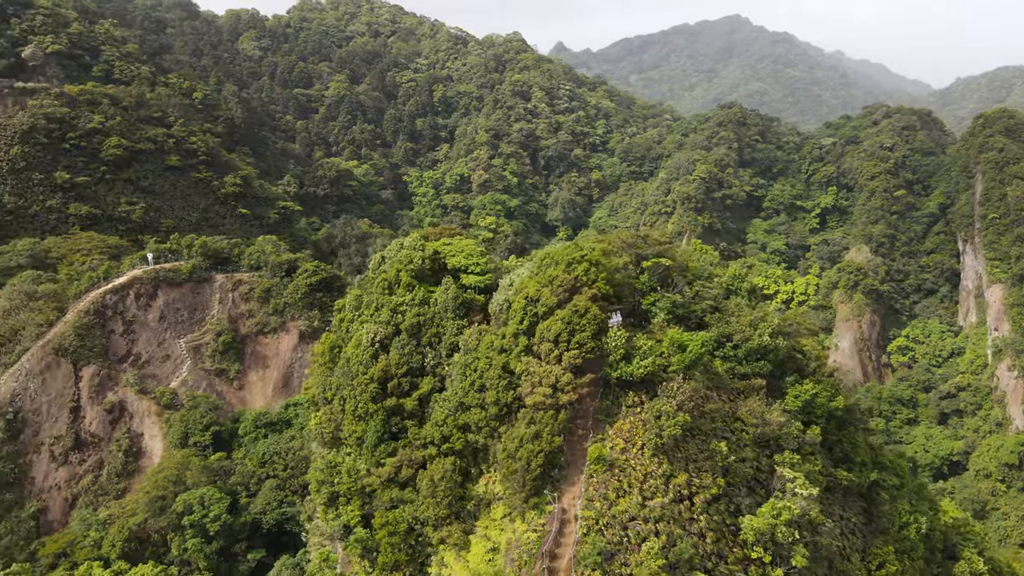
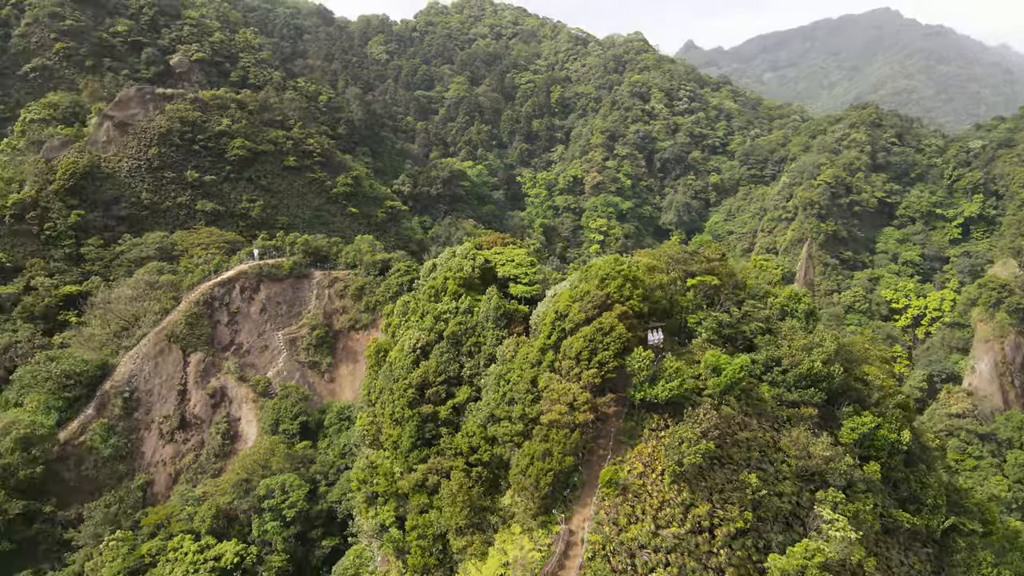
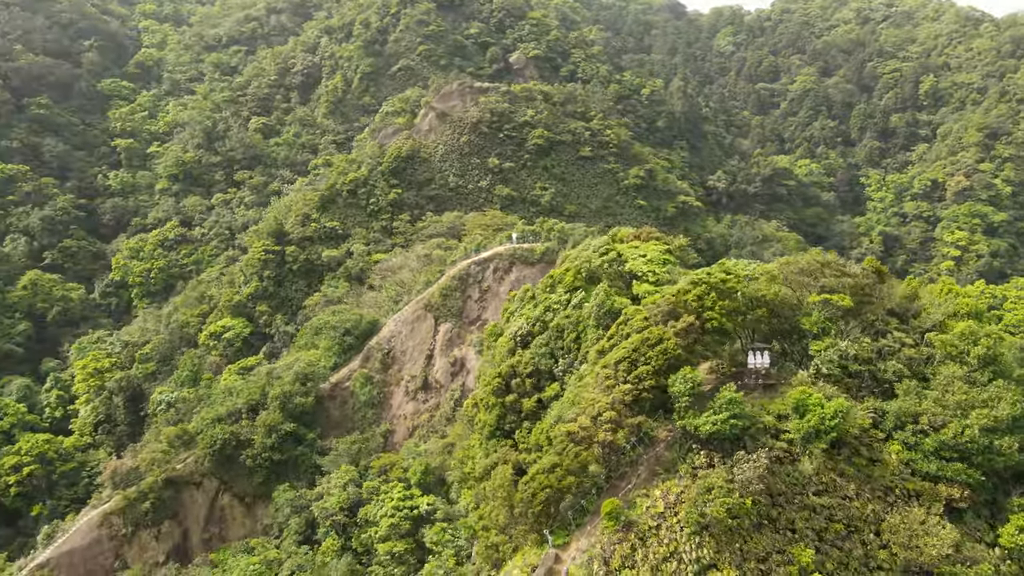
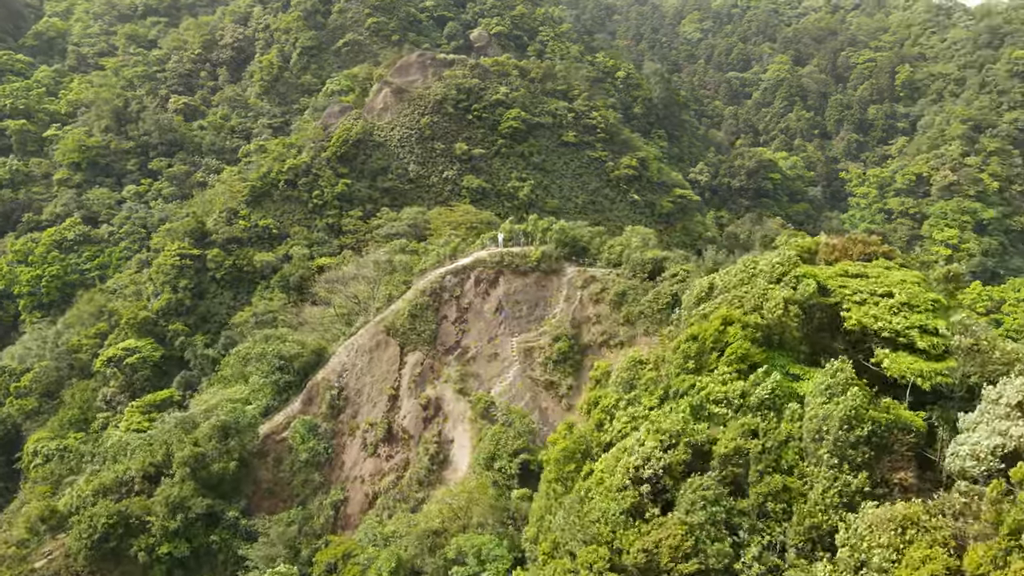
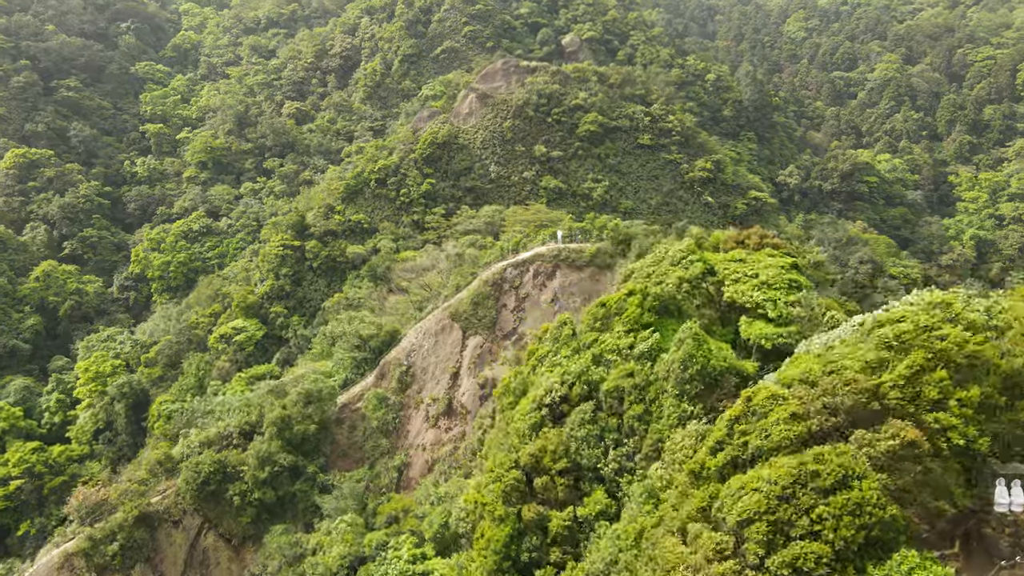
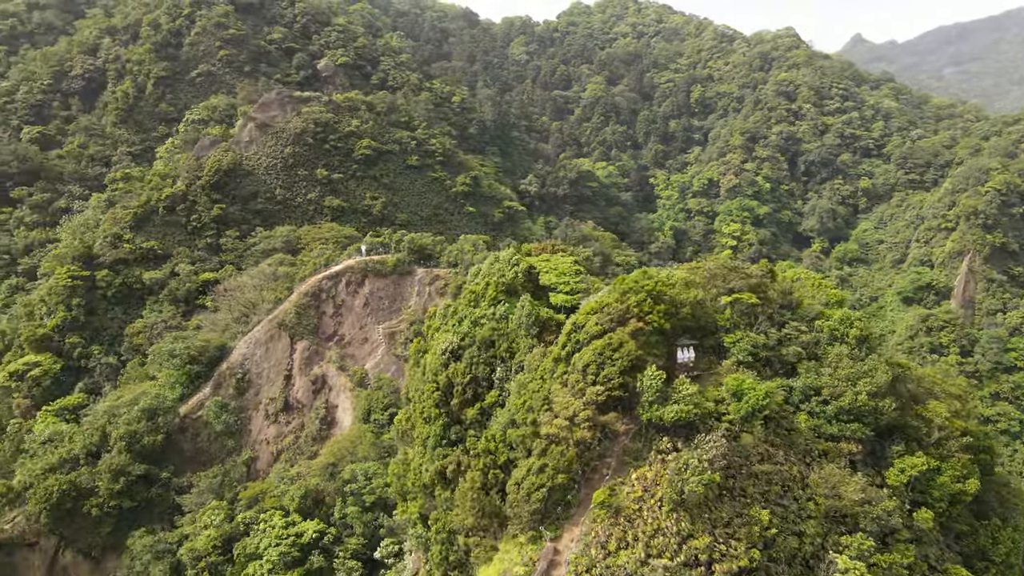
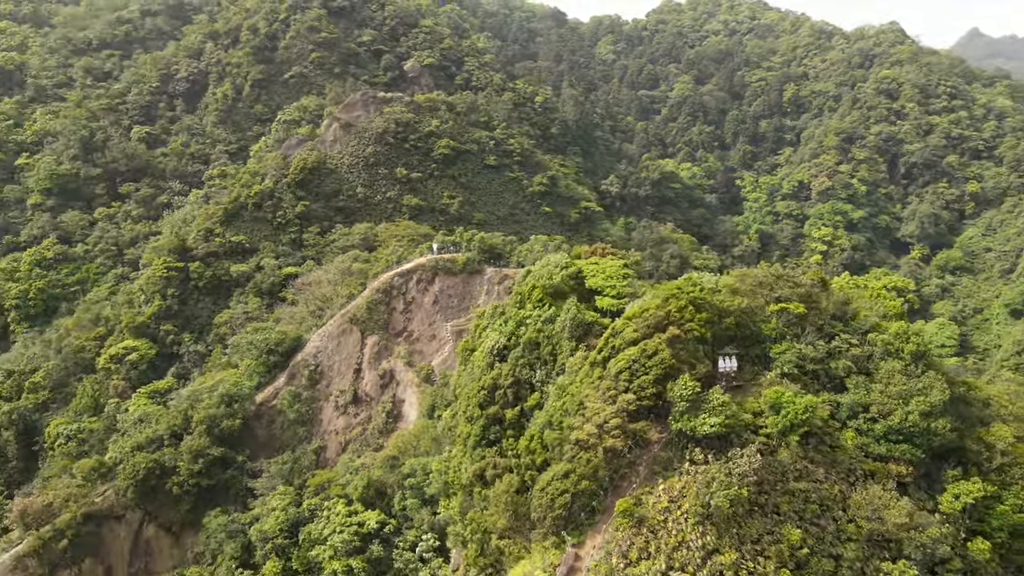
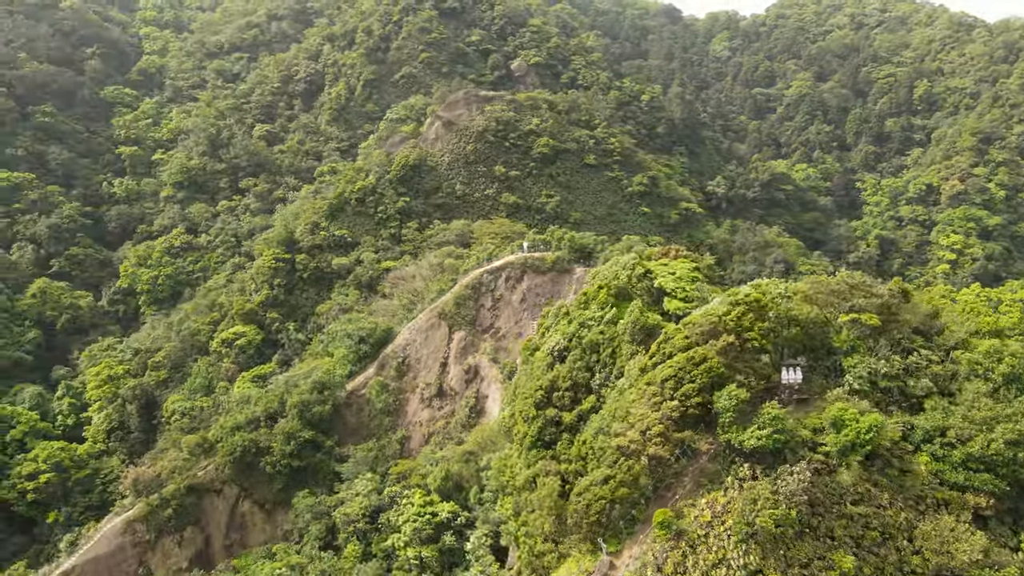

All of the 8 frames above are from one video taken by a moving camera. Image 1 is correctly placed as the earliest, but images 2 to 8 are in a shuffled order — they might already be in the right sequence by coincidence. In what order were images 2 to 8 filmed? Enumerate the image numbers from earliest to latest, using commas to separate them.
2, 6, 7, 8, 3, 5, 4
